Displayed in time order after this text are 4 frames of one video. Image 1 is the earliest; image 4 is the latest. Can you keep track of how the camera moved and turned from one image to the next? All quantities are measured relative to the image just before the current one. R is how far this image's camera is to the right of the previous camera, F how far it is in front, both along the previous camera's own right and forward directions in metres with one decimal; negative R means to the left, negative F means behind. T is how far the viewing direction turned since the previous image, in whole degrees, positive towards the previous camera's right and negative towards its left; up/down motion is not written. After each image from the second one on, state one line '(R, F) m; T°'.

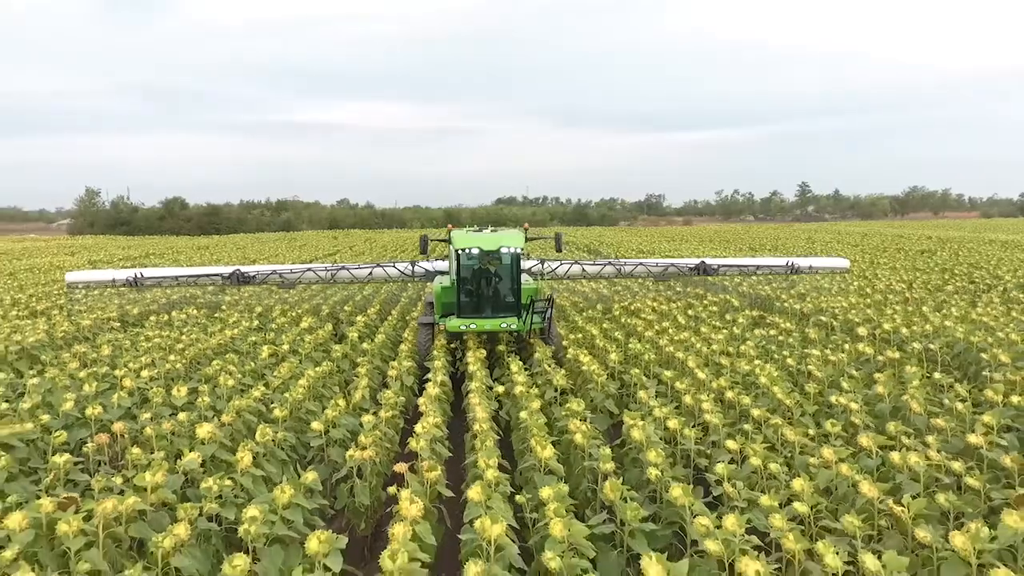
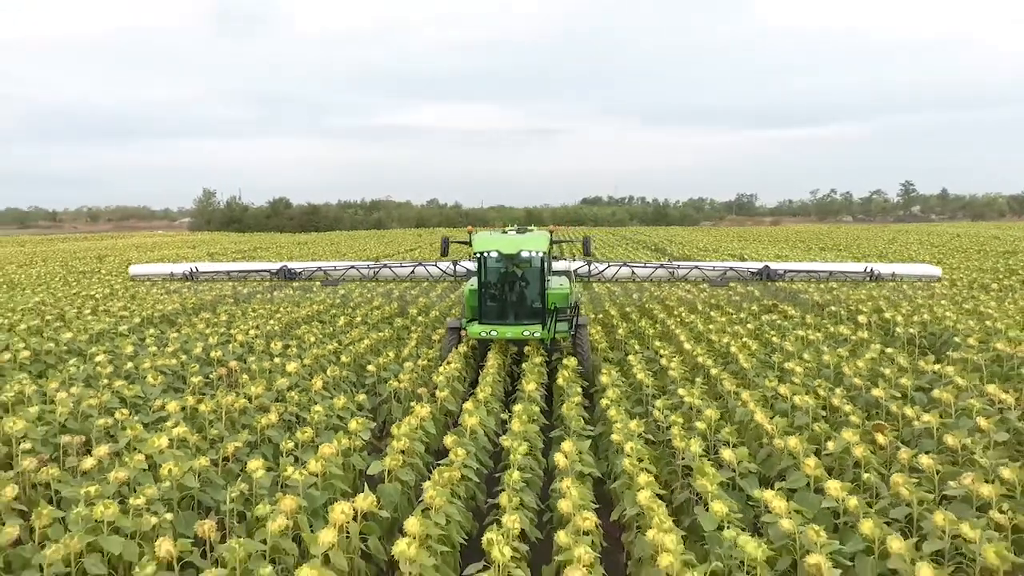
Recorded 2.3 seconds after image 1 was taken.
(+1.0, -1.7) m; -8°
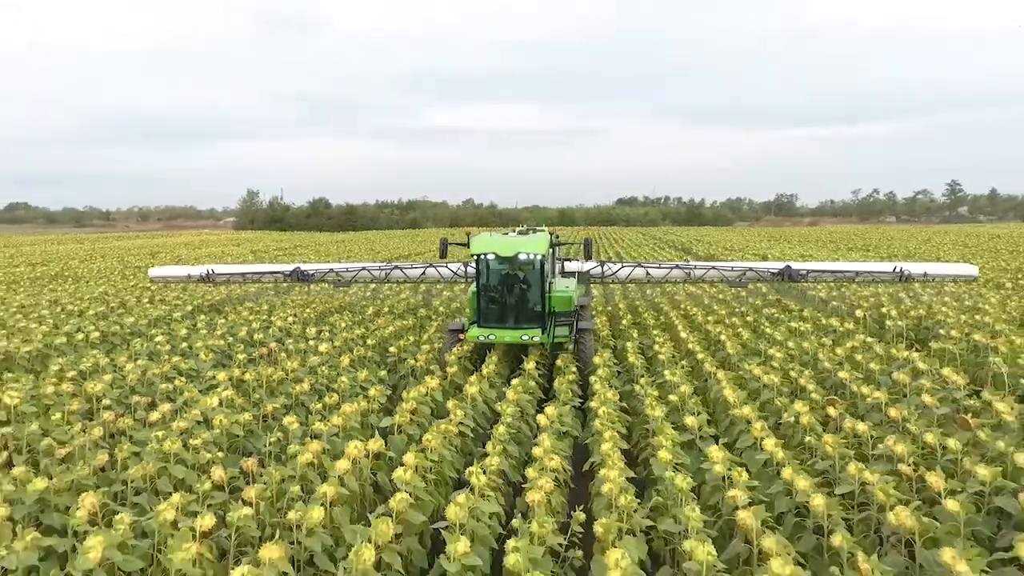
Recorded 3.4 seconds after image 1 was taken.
(+0.4, -0.8) m; -3°
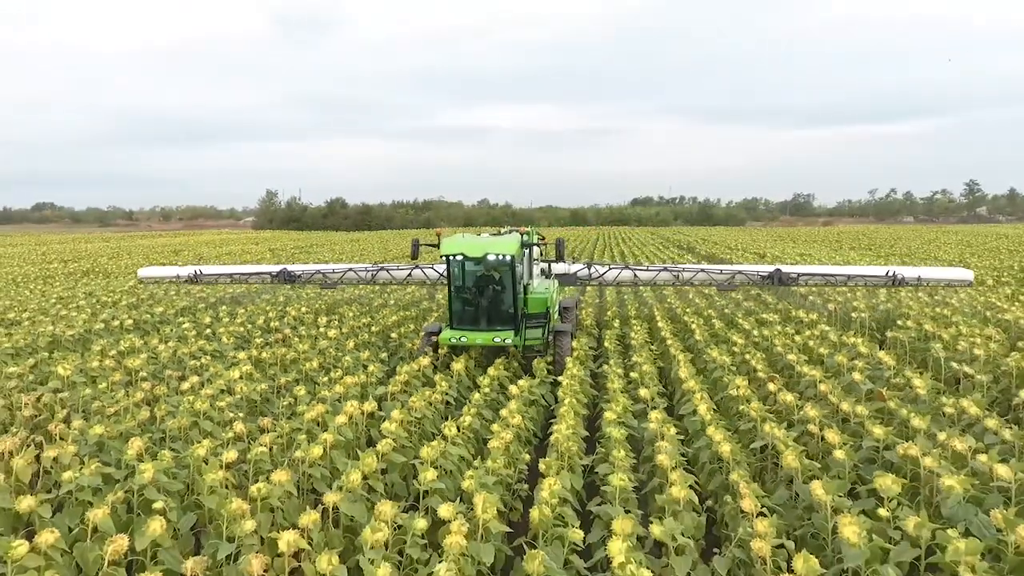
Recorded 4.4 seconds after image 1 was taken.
(+0.4, -0.9) m; -1°
